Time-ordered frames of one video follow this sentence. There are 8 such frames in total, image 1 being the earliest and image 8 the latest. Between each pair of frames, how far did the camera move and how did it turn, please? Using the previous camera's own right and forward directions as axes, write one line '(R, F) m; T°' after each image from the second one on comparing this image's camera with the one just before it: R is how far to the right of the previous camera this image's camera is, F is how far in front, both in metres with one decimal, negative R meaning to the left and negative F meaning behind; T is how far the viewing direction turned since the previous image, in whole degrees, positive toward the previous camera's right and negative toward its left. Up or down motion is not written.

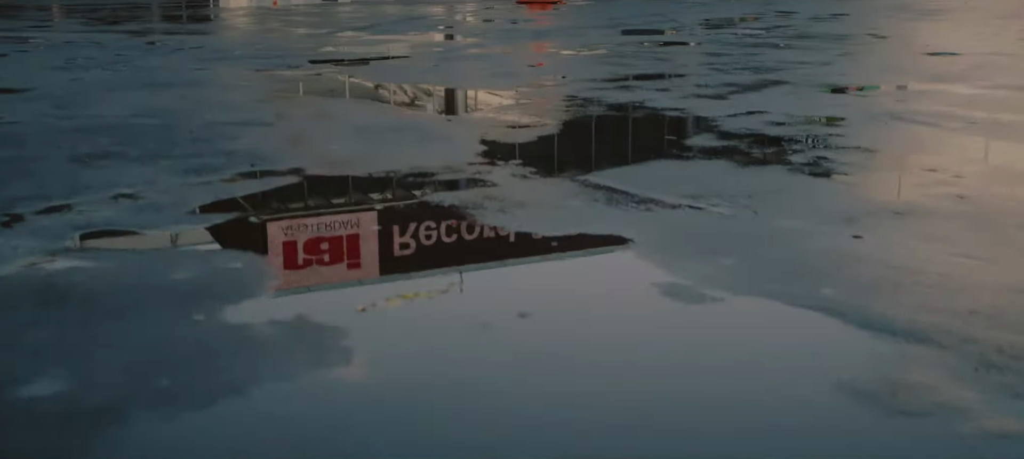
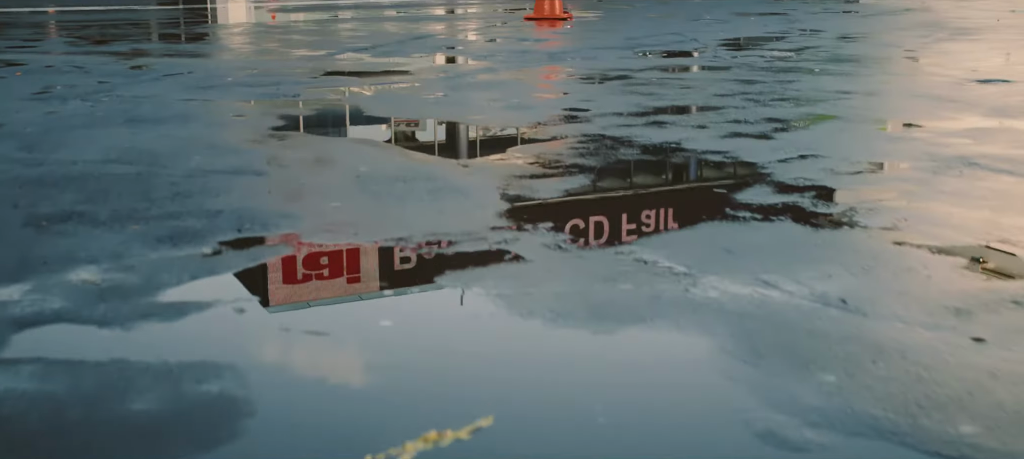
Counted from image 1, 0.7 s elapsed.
(-0.1, +0.5) m; 0°
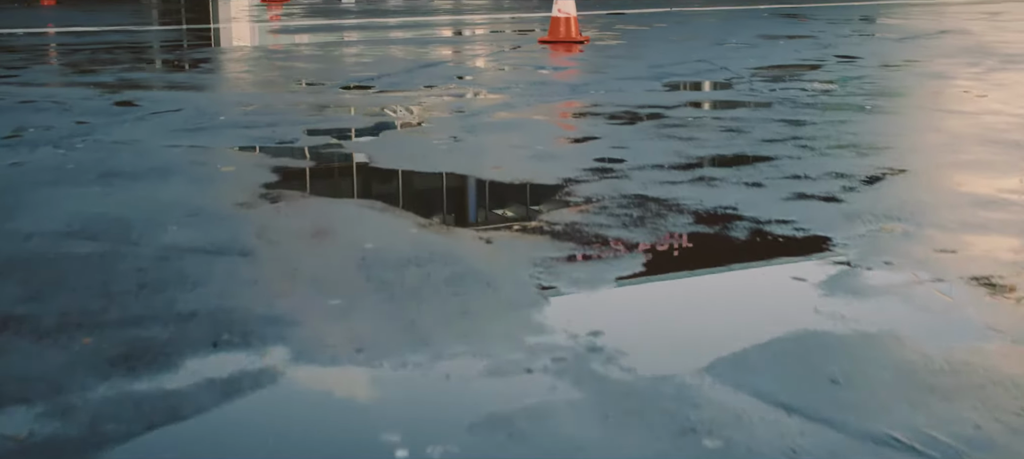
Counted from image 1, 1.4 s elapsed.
(-0.1, +0.6) m; 0°
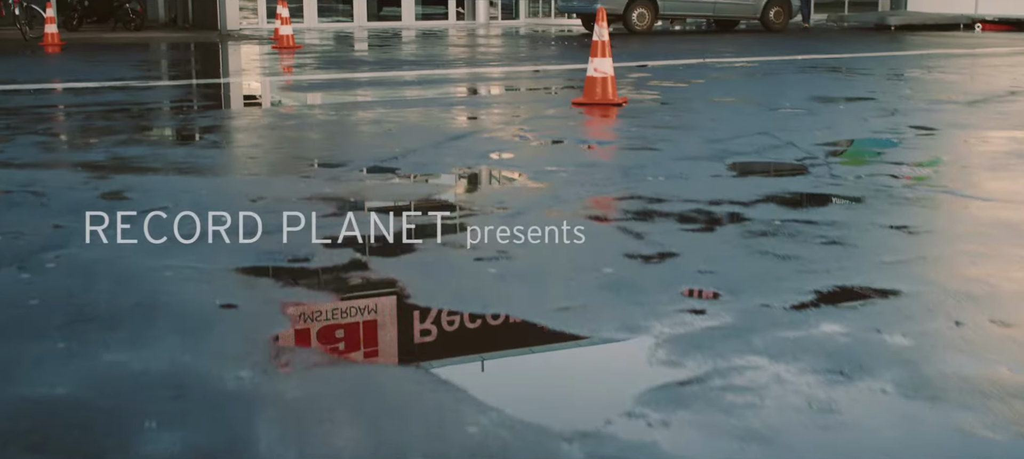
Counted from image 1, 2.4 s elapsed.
(-0.2, +0.9) m; 0°
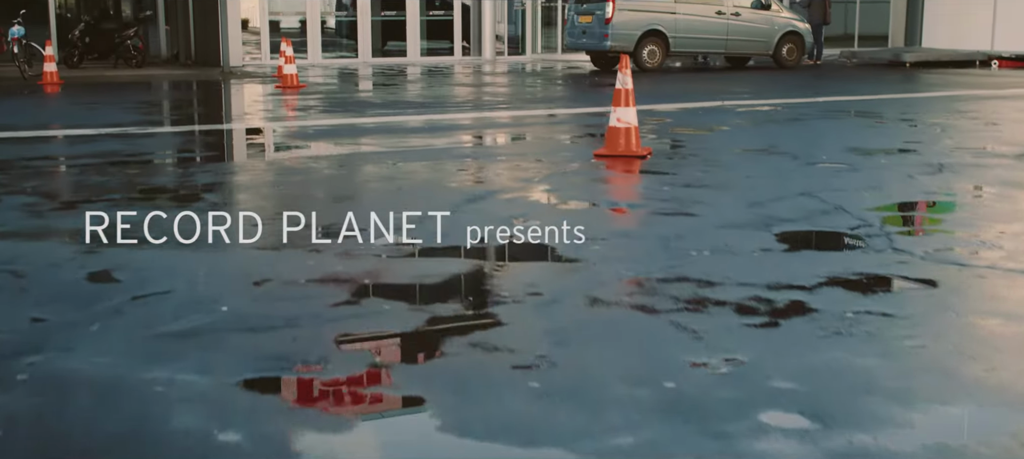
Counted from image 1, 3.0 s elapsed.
(-0.1, +0.6) m; 0°
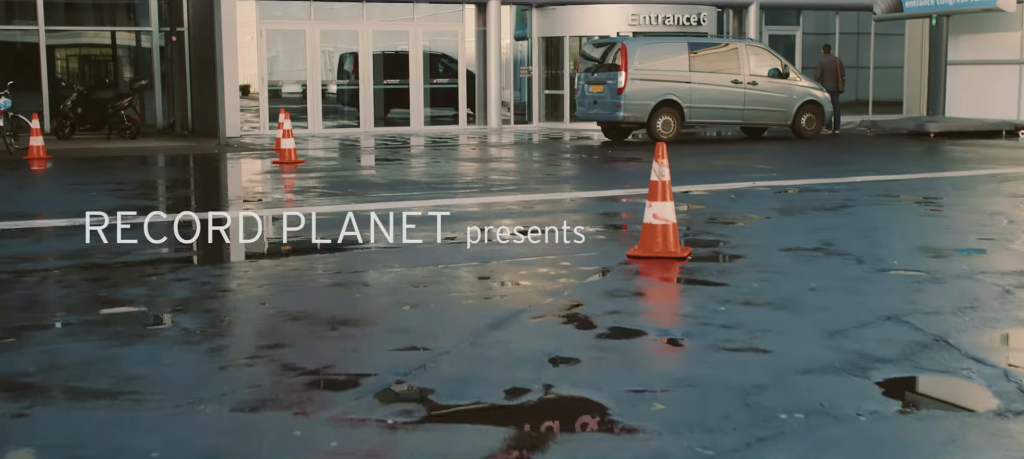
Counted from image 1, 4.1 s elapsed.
(-0.1, +1.1) m; 0°
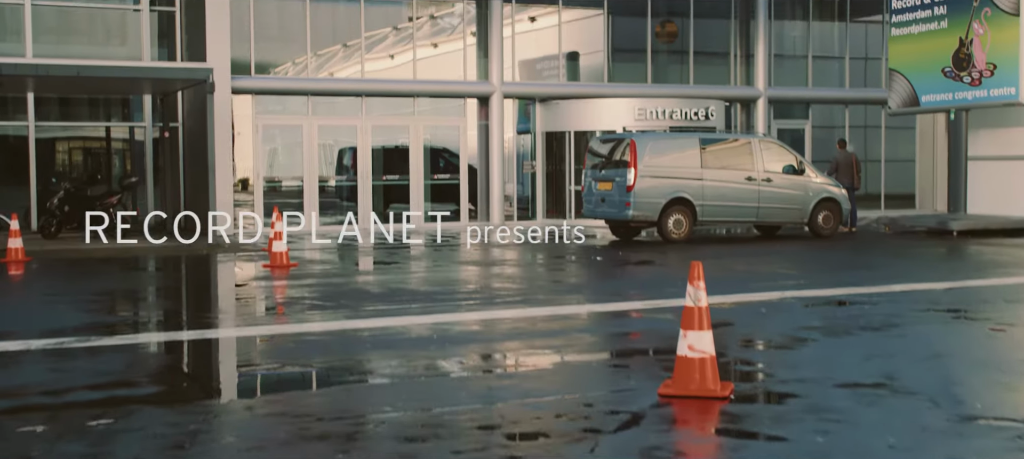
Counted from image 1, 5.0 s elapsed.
(-0.1, +1.1) m; 0°
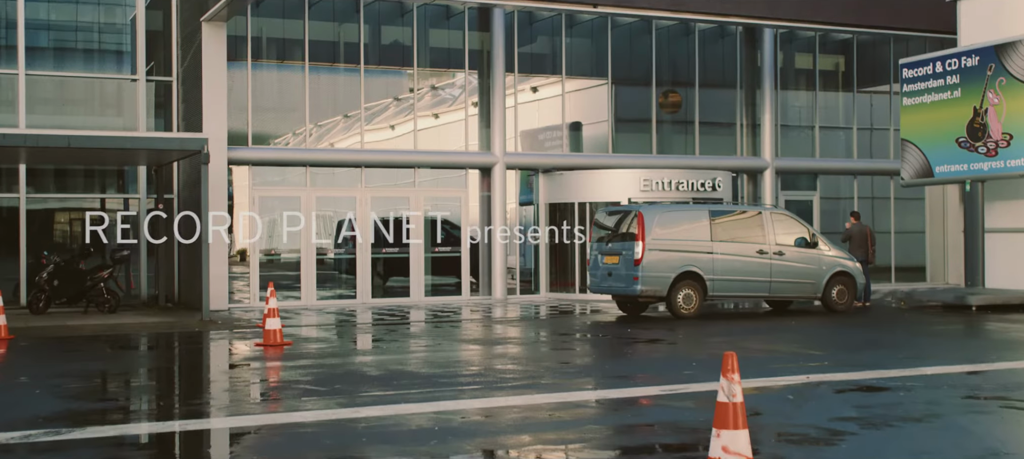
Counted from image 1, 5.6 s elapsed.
(-0.1, +0.8) m; 0°
